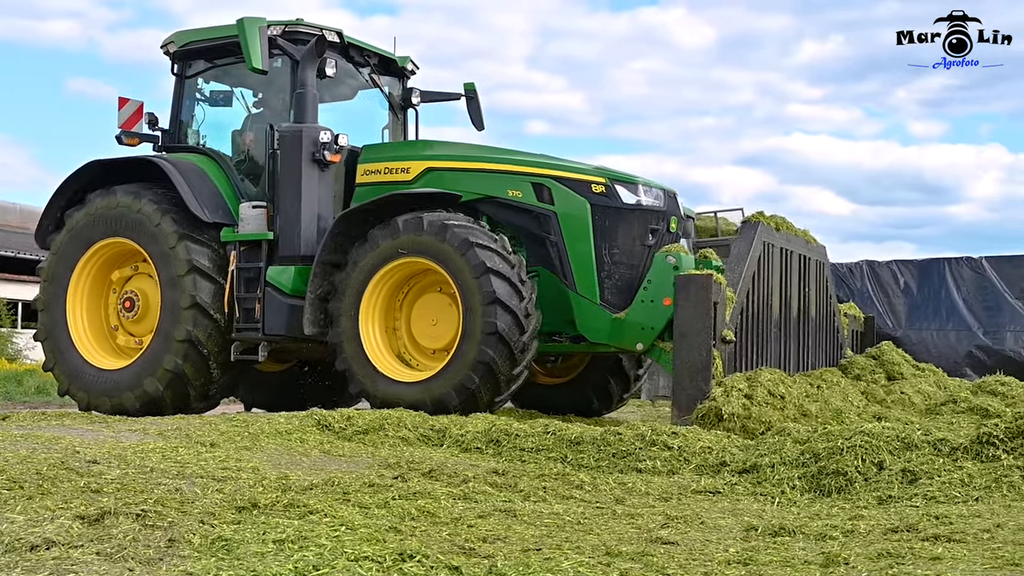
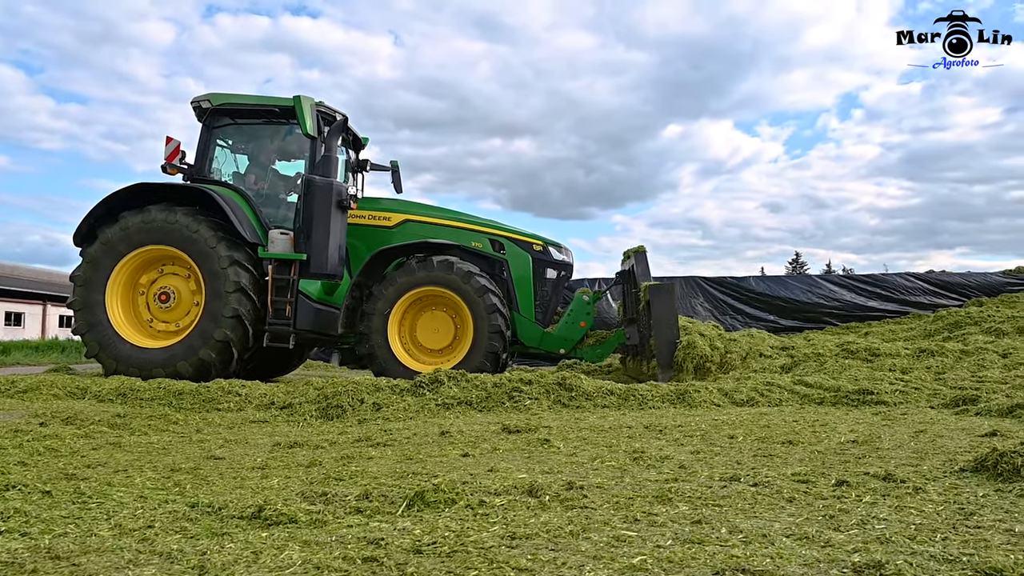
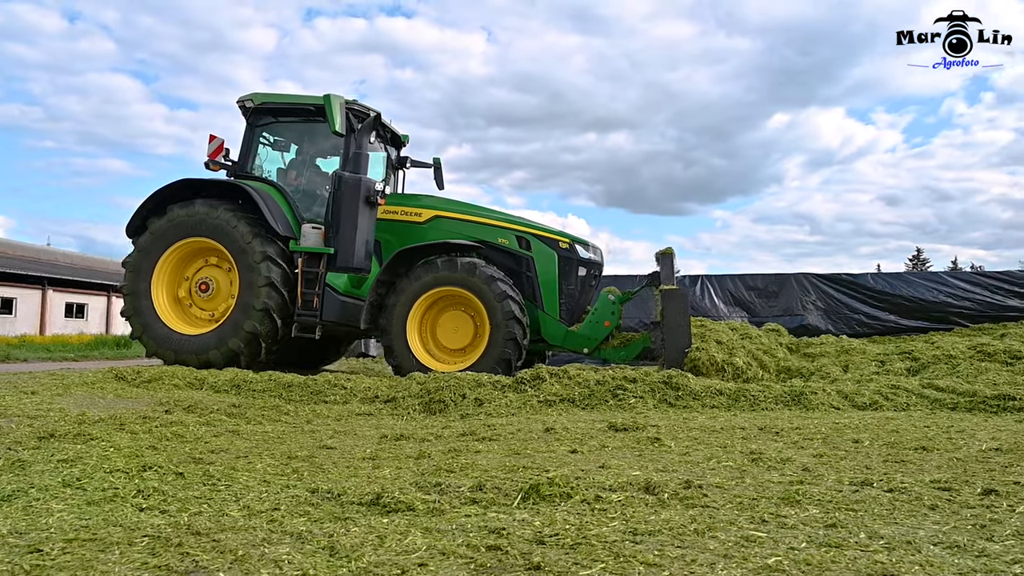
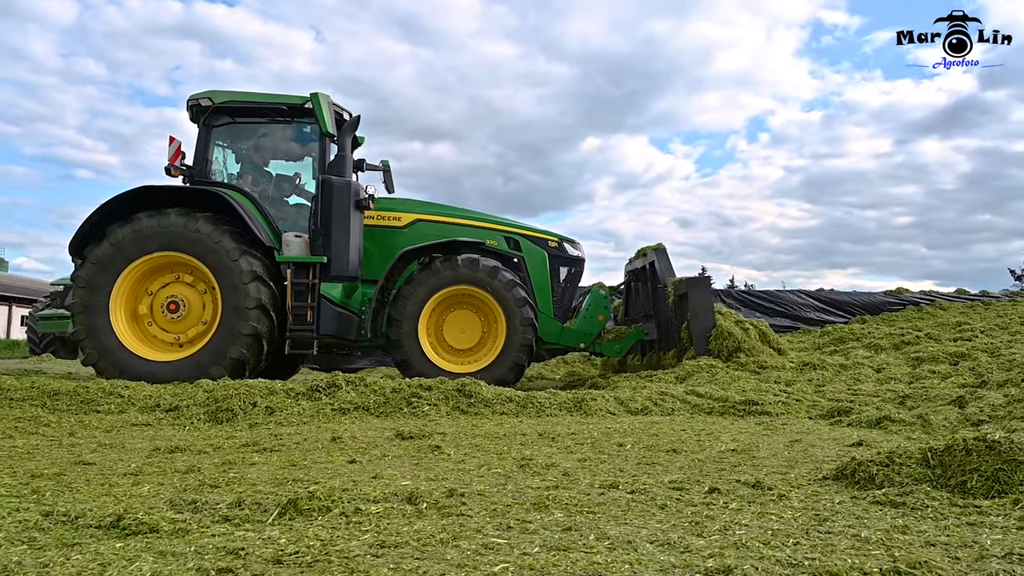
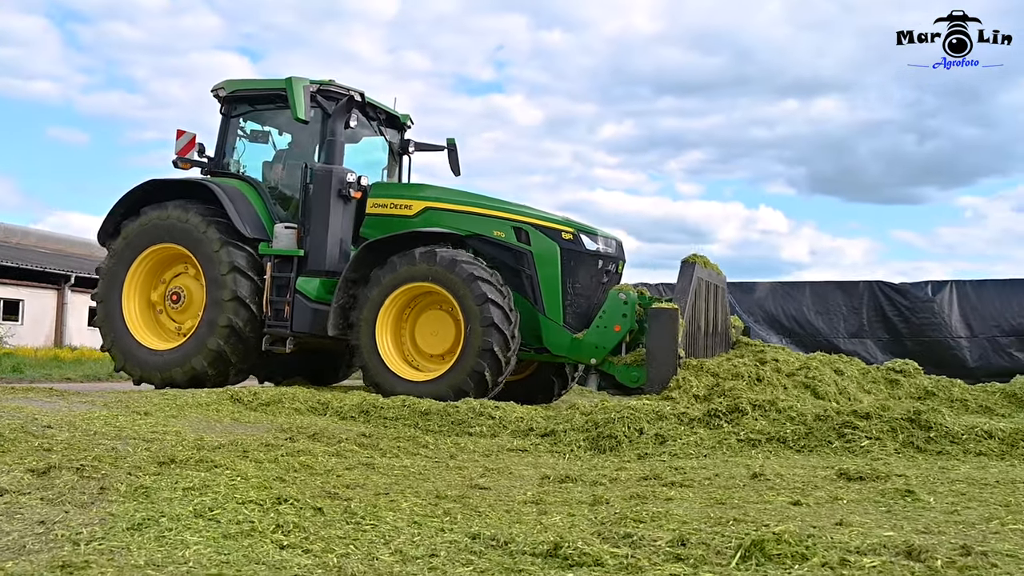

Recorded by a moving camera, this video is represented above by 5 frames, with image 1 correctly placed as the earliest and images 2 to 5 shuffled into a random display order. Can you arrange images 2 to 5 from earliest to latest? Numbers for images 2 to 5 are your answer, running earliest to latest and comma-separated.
5, 3, 2, 4
